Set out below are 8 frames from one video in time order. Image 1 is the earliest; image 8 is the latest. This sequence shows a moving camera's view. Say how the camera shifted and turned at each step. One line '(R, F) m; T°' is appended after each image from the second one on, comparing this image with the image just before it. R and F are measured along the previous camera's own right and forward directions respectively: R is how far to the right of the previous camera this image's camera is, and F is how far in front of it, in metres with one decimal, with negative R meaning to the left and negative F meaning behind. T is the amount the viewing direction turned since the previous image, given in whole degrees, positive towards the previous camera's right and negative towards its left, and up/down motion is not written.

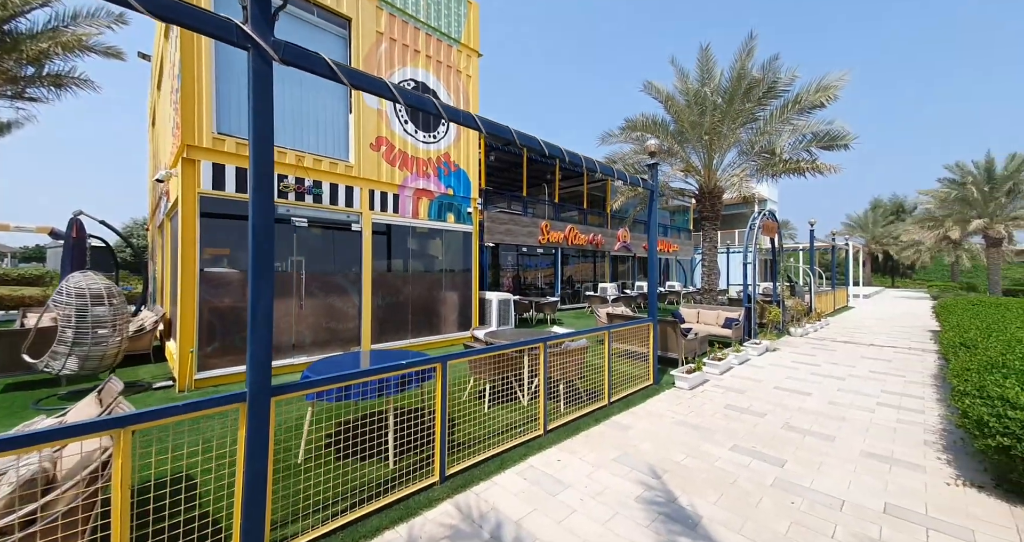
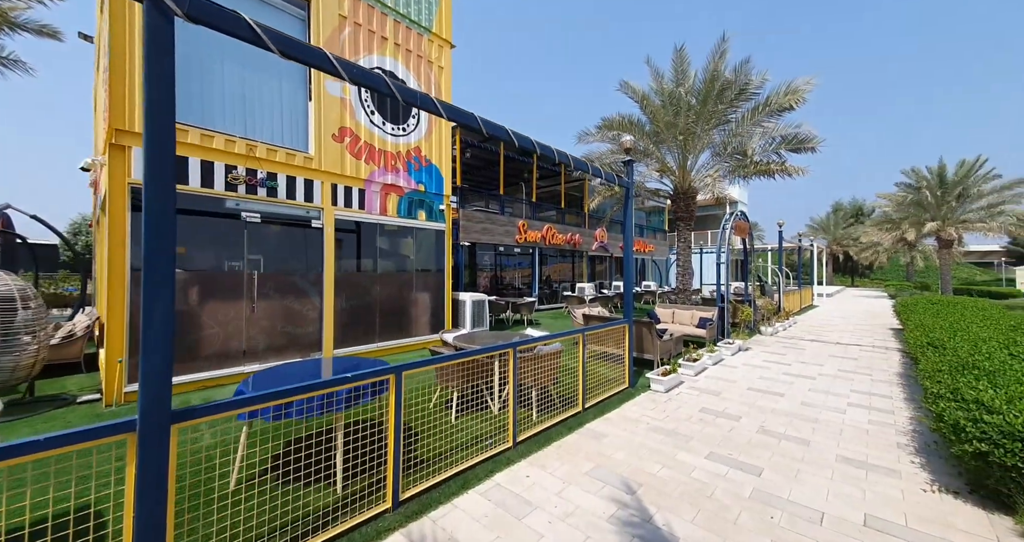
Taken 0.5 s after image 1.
(+0.1, +0.3) m; +3°
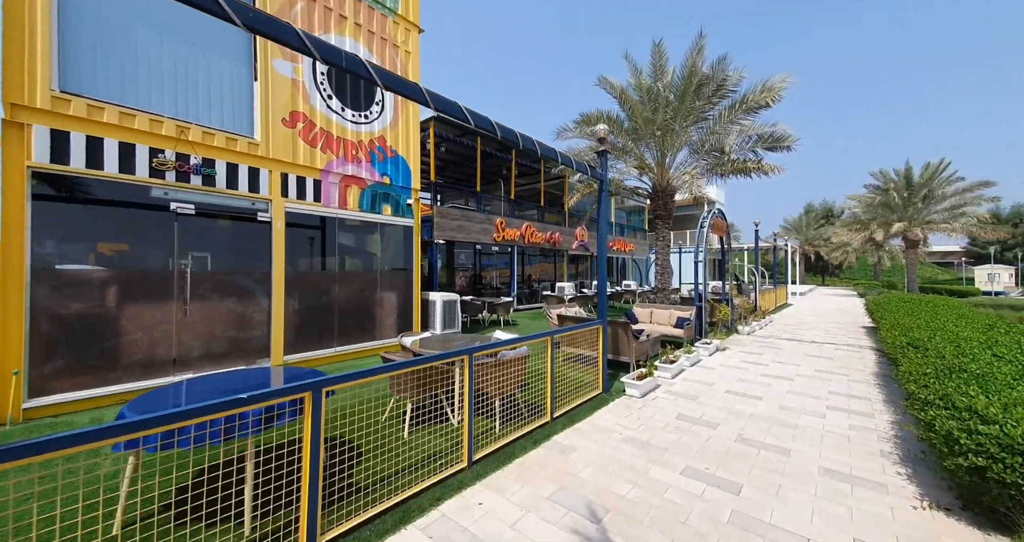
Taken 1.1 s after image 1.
(+0.2, +0.4) m; +3°
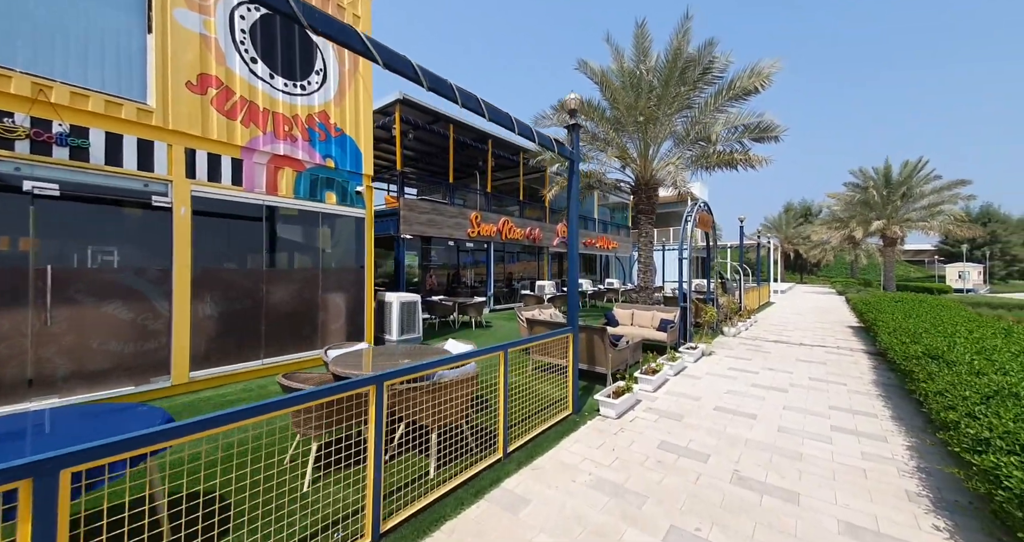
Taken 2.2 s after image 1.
(+0.4, +0.8) m; +2°
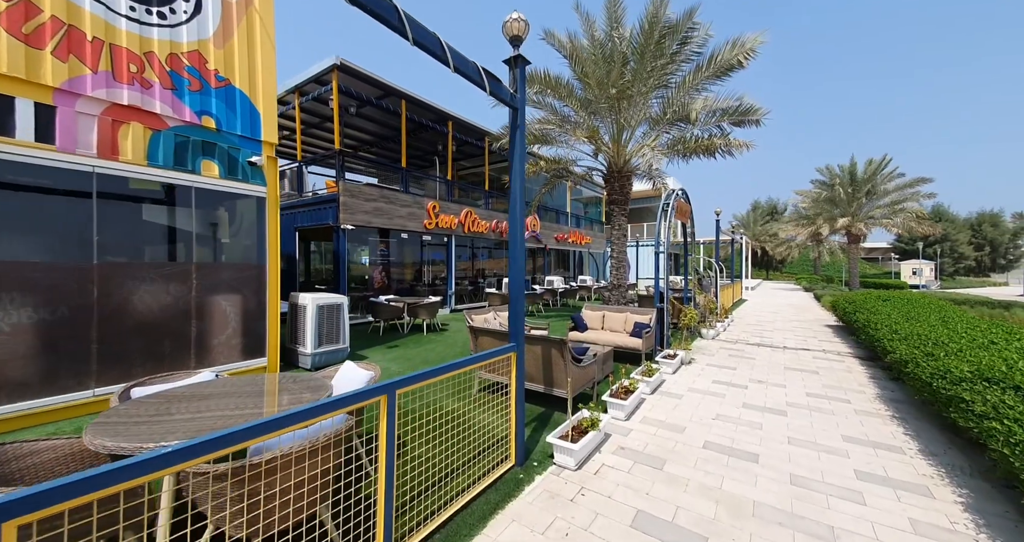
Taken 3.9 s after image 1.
(+0.5, +1.2) m; +4°
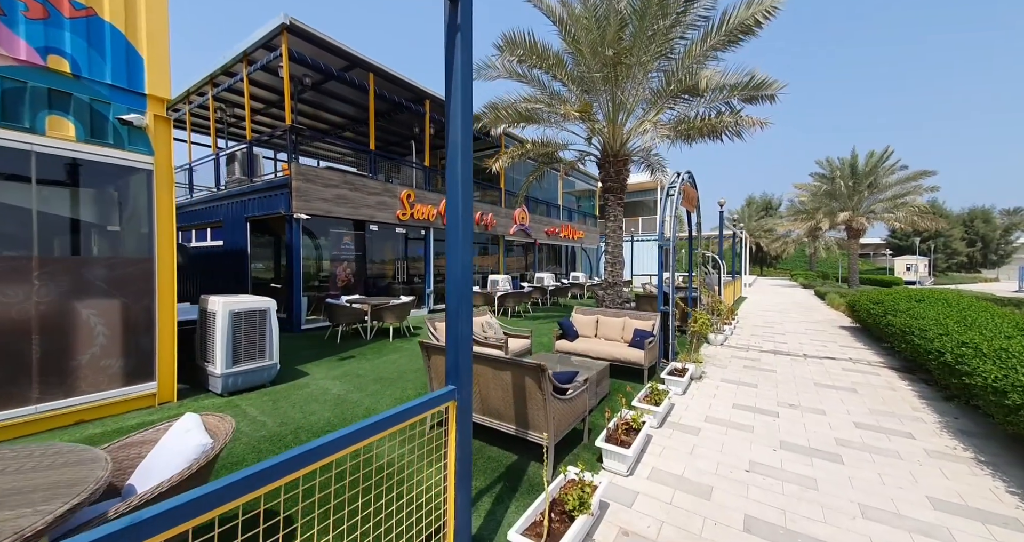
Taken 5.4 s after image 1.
(+0.3, +1.2) m; +1°
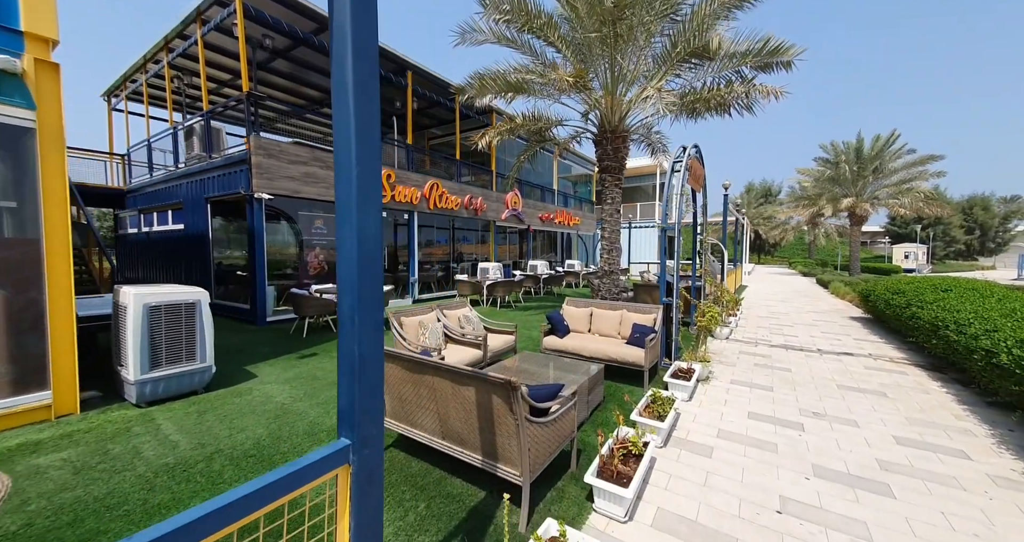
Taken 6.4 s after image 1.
(+0.2, +0.7) m; 0°
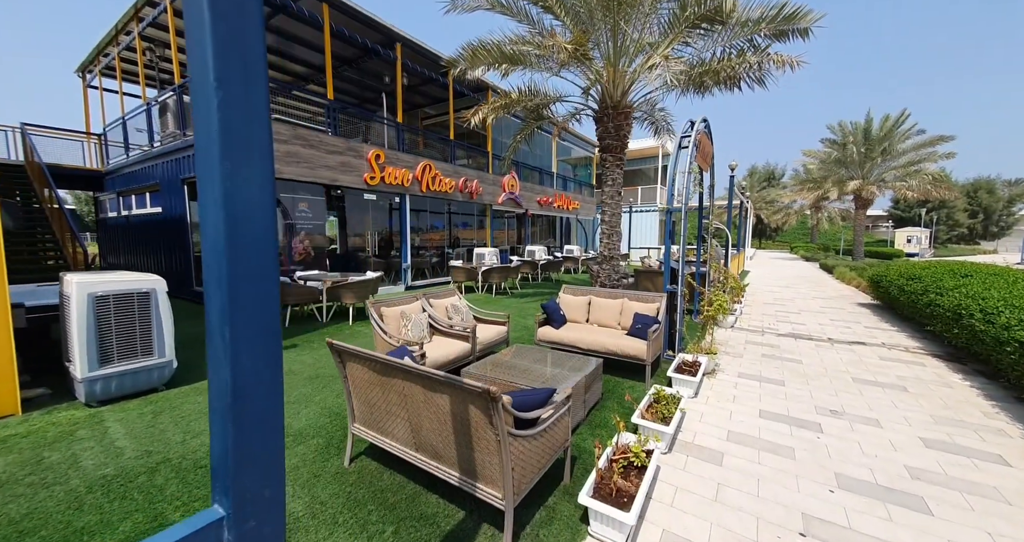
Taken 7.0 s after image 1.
(+0.1, +0.4) m; 0°
